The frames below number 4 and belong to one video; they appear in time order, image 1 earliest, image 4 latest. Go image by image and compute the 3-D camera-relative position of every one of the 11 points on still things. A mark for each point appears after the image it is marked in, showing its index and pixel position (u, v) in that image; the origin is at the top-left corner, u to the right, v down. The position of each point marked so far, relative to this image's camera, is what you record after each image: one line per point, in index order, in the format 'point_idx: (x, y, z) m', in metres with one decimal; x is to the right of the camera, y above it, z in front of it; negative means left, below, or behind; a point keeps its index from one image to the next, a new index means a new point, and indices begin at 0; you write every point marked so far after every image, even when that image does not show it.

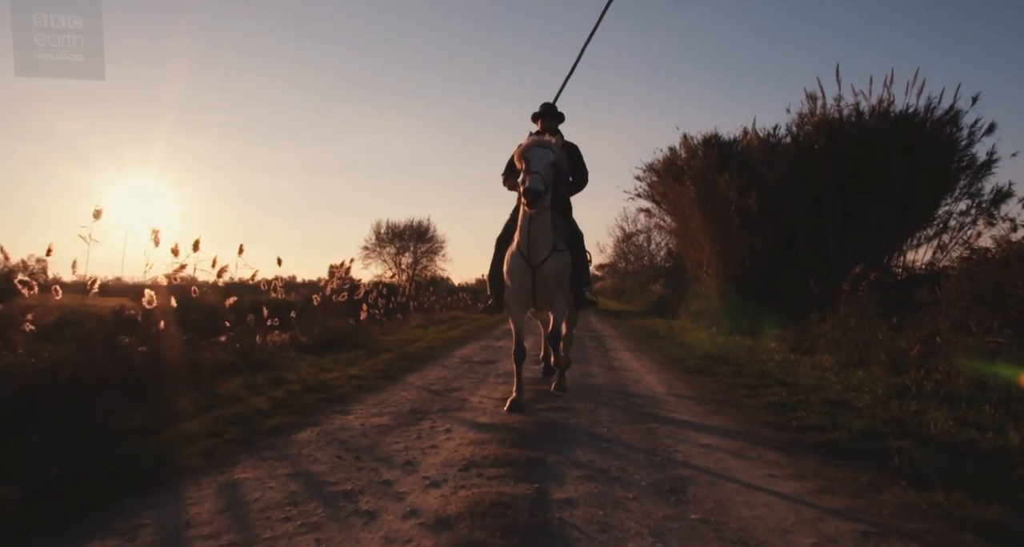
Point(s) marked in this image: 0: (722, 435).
0: (+1.9, -1.4, +5.3) m
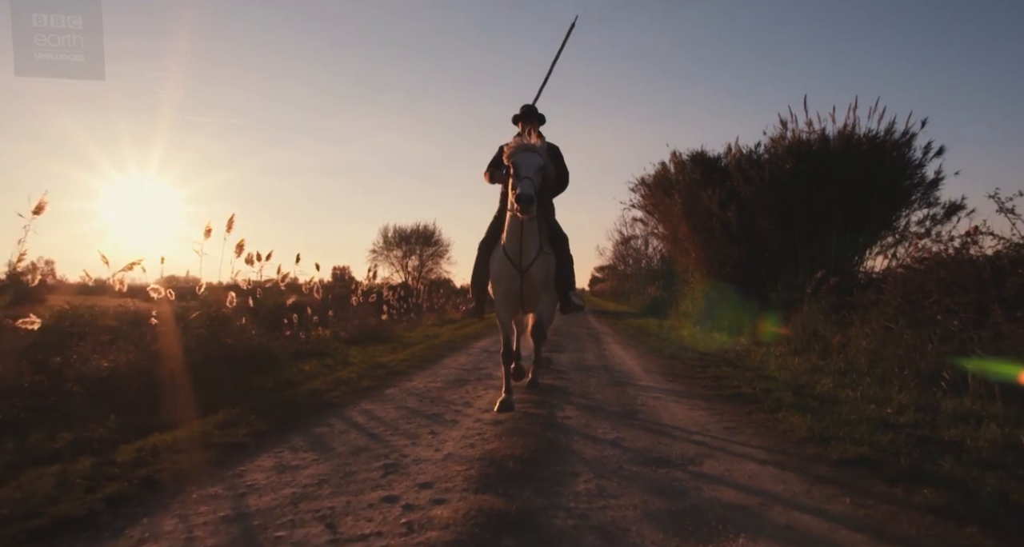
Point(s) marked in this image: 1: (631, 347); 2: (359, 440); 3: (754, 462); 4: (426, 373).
0: (+2.1, -1.5, +7.9) m
1: (+3.1, -1.9, +15.7) m
2: (-1.3, -1.4, +5.1) m
3: (+1.8, -1.4, +4.4) m
4: (-1.4, -1.6, +9.6) m
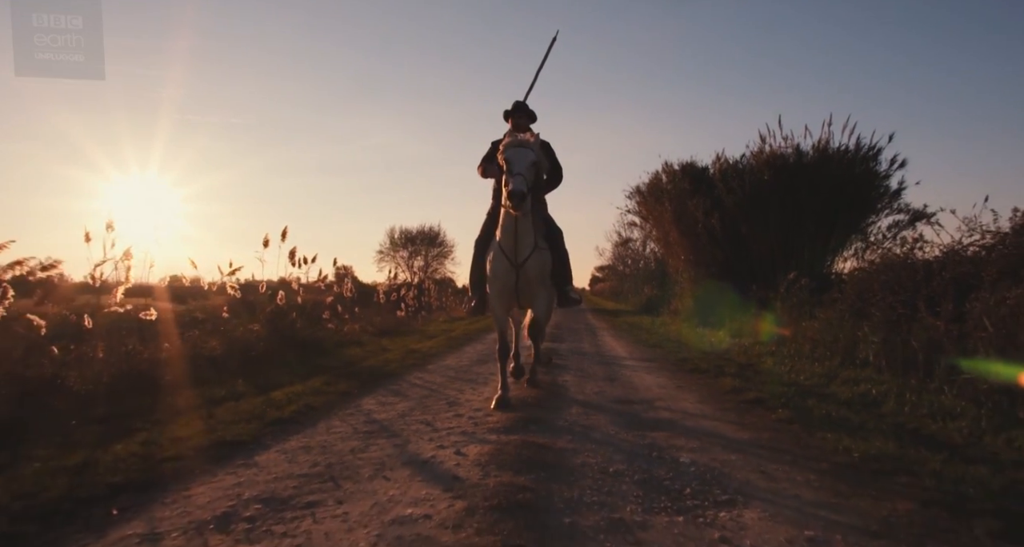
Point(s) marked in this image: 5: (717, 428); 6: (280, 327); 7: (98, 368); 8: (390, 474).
0: (+2.3, -1.6, +10.2) m
1: (+3.3, -2.0, +18.1) m
2: (-1.1, -1.5, +7.5) m
3: (+2.0, -1.4, +6.7) m
4: (-1.2, -1.6, +12.0) m
5: (+1.8, -1.4, +5.4) m
6: (-5.2, -1.1, +13.3) m
7: (-5.2, -1.2, +7.4) m
8: (-0.8, -1.3, +3.9) m
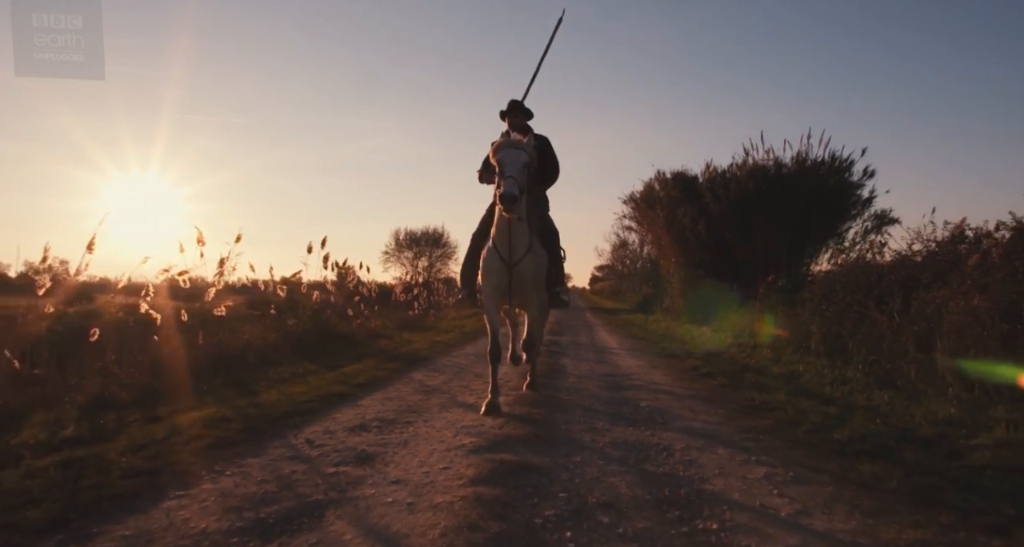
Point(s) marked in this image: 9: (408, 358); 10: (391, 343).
0: (+2.5, -1.7, +12.4) m
1: (+3.5, -2.0, +20.2) m
2: (-0.9, -1.6, +9.6) m
3: (+2.2, -1.5, +8.9) m
4: (-1.0, -1.7, +14.2) m
5: (+2.0, -1.5, +7.6) m
6: (-5.0, -1.2, +15.5) m
7: (-5.0, -1.2, +9.6) m
8: (-0.6, -1.4, +6.1) m
9: (-1.9, -1.6, +11.1) m
10: (-3.1, -1.8, +15.2) m
